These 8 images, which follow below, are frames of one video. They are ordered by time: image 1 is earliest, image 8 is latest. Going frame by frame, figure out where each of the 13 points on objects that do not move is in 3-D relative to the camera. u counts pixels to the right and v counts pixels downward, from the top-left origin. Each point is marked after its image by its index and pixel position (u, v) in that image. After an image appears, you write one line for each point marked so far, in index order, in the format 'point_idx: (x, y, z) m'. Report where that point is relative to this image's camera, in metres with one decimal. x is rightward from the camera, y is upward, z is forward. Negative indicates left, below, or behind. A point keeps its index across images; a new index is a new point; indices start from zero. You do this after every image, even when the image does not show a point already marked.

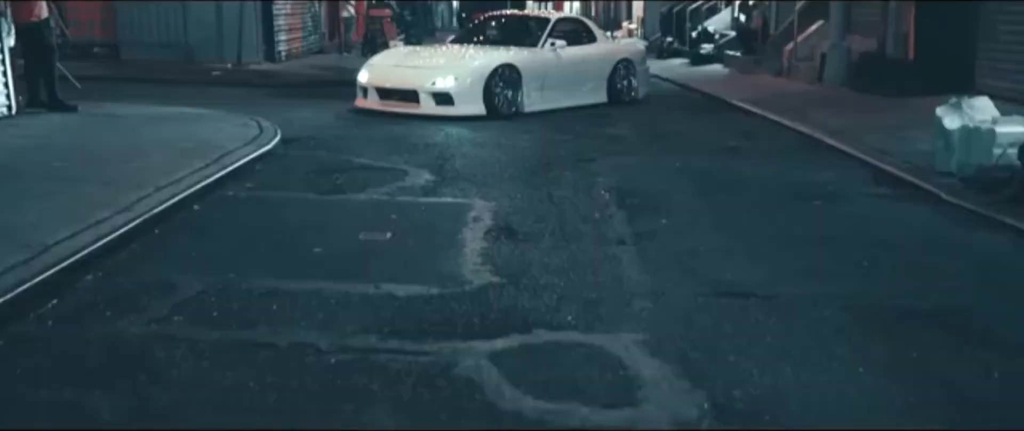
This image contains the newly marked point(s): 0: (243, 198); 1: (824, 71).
0: (-2.5, +0.2, +9.2) m
1: (+5.8, +2.7, +18.3) m
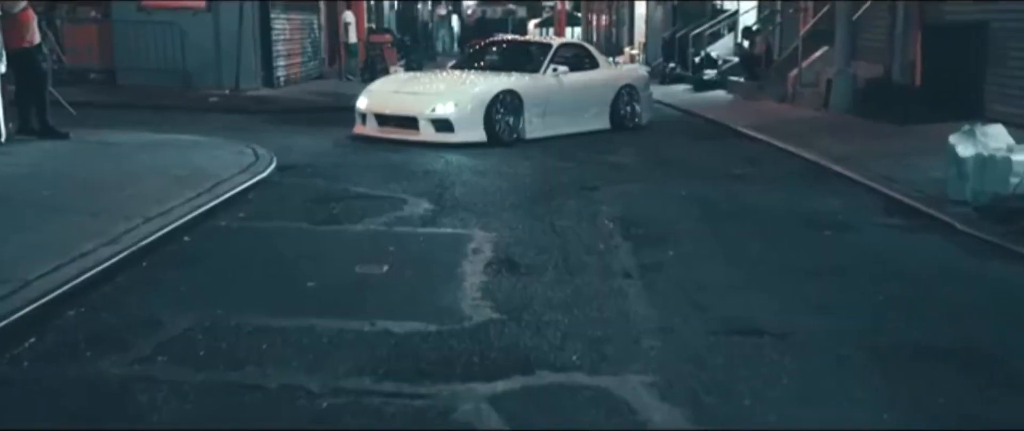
0: (-2.5, -0.1, +8.9) m
1: (+5.8, +2.2, +18.1) m
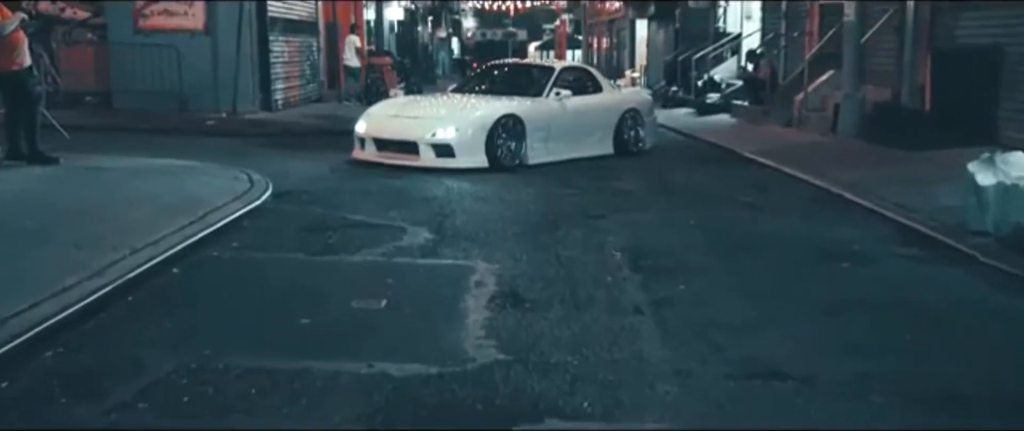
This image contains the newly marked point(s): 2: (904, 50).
0: (-2.4, -0.4, +8.6) m
1: (+5.8, +1.7, +17.7) m
2: (+6.8, +2.9, +17.3) m
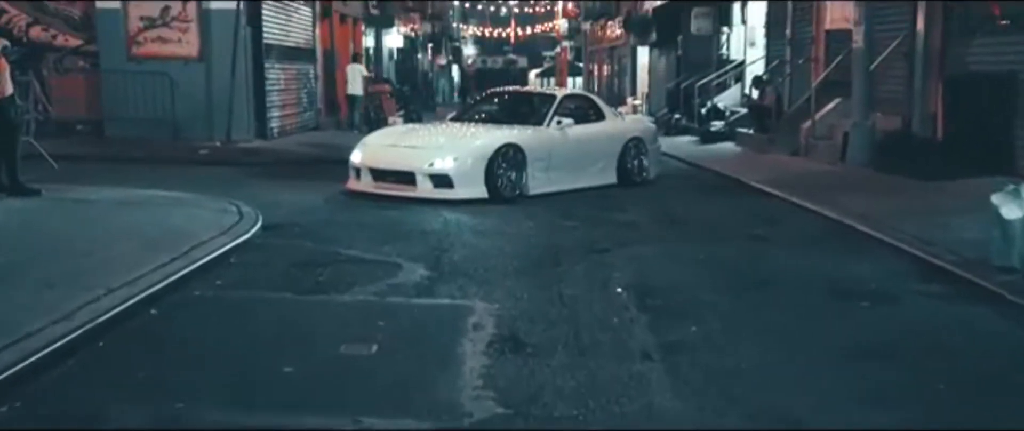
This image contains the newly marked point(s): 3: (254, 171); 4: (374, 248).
0: (-2.4, -0.7, +8.1) m
1: (+5.8, +1.1, +17.3) m
2: (+6.8, +2.3, +16.9) m
3: (-4.4, +0.8, +17.0) m
4: (-1.4, -0.3, +10.3) m
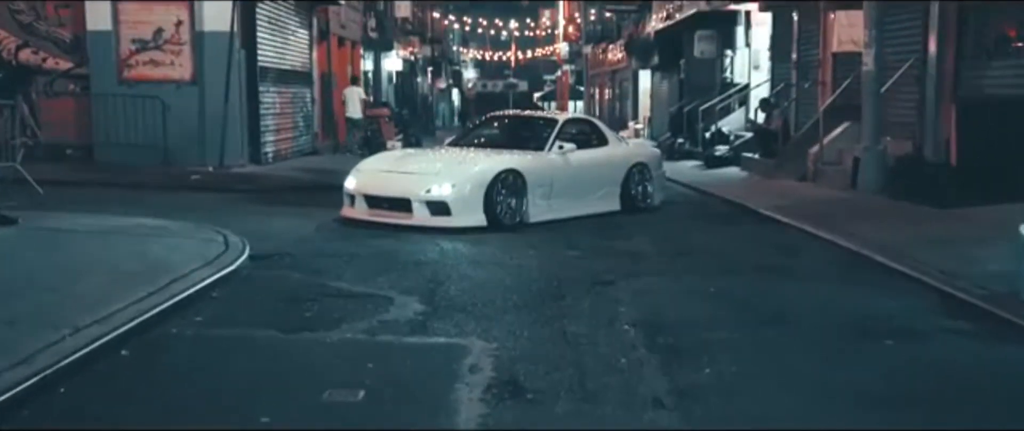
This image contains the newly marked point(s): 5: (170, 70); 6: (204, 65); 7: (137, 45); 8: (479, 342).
0: (-2.4, -0.9, +7.5) m
1: (+5.8, +0.7, +16.8) m
2: (+6.8, +1.9, +16.4) m
3: (-4.4, +0.3, +16.5) m
4: (-1.4, -0.6, +9.7) m
5: (-6.8, +2.9, +19.9) m
6: (-6.1, +3.0, +19.9) m
7: (-7.4, +3.4, +19.8) m
8: (-0.3, -1.0, +7.6) m
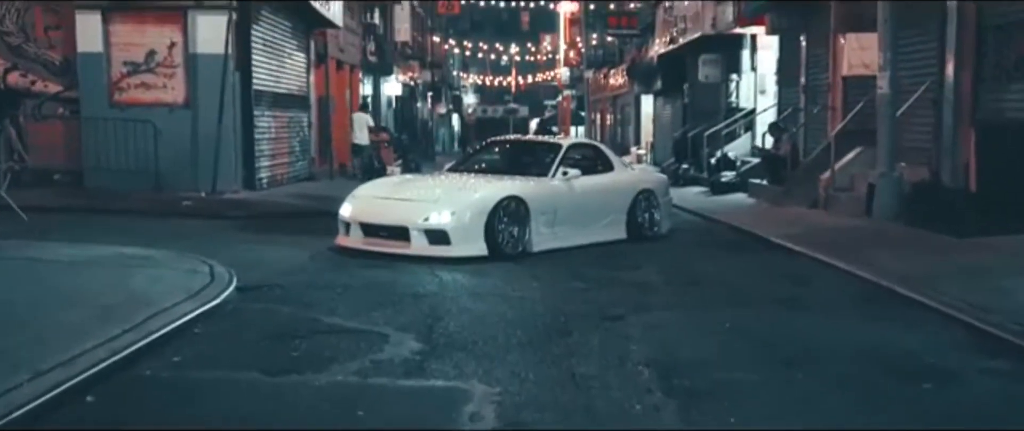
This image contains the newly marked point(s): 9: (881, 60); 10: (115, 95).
0: (-2.4, -1.1, +6.9) m
1: (+5.8, +0.2, +16.2) m
2: (+6.9, +1.4, +15.9) m
3: (-4.4, -0.1, +15.9) m
4: (-1.4, -0.9, +9.1) m
5: (-6.8, +2.4, +19.3) m
6: (-6.1, +2.5, +19.3) m
7: (-7.4, +2.9, +19.3) m
8: (-0.2, -1.2, +7.0) m
9: (+5.9, +2.5, +15.9) m
10: (-7.7, +2.3, +19.3) m
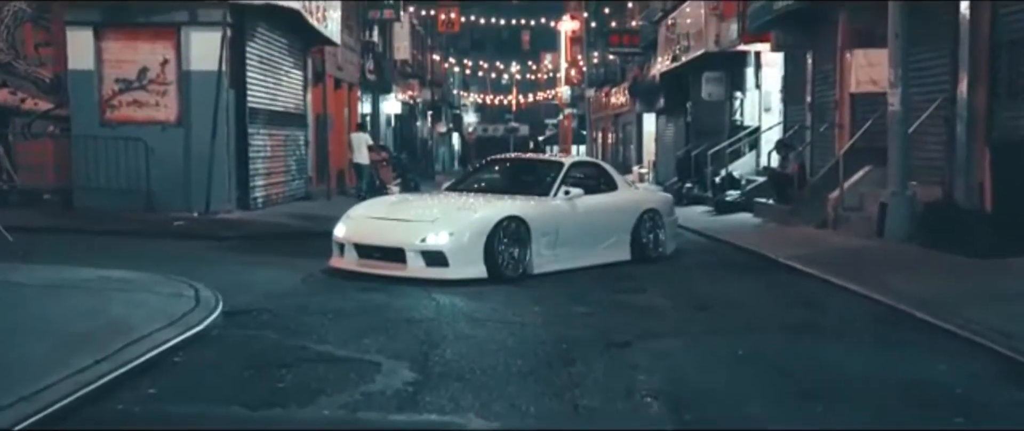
0: (-2.4, -1.3, +6.4) m
1: (+5.8, -0.1, +15.7) m
2: (+6.9, +1.1, +15.4) m
3: (-4.4, -0.5, +15.4) m
4: (-1.4, -1.1, +8.6) m
5: (-6.8, +2.0, +18.9) m
6: (-6.1, +2.1, +18.9) m
7: (-7.4, +2.5, +18.9) m
8: (-0.2, -1.3, +6.5) m
9: (+5.9, +2.2, +15.5) m
10: (-7.7, +1.9, +18.8) m
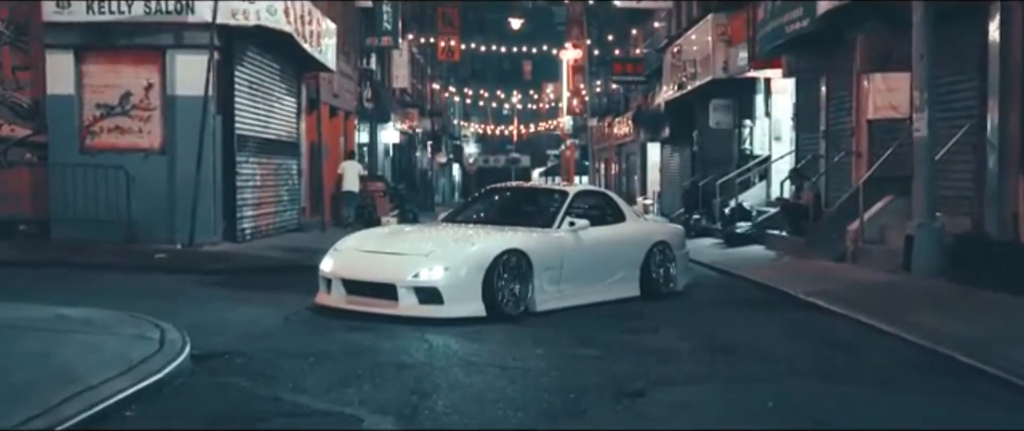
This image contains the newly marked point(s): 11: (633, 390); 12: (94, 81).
0: (-2.4, -1.5, +5.4) m
1: (+5.9, -0.6, +14.8) m
2: (+6.9, +0.6, +14.5) m
3: (-4.3, -0.9, +14.4) m
4: (-1.4, -1.3, +7.7) m
5: (-6.8, +1.4, +18.0) m
6: (-6.1, +1.5, +18.0) m
7: (-7.4, +1.9, +18.0) m
8: (-0.2, -1.5, +5.5) m
9: (+5.9, +1.7, +14.6) m
10: (-7.6, +1.4, +18.0) m
11: (+1.0, -1.4, +8.0) m
12: (-7.5, +2.4, +18.0) m
